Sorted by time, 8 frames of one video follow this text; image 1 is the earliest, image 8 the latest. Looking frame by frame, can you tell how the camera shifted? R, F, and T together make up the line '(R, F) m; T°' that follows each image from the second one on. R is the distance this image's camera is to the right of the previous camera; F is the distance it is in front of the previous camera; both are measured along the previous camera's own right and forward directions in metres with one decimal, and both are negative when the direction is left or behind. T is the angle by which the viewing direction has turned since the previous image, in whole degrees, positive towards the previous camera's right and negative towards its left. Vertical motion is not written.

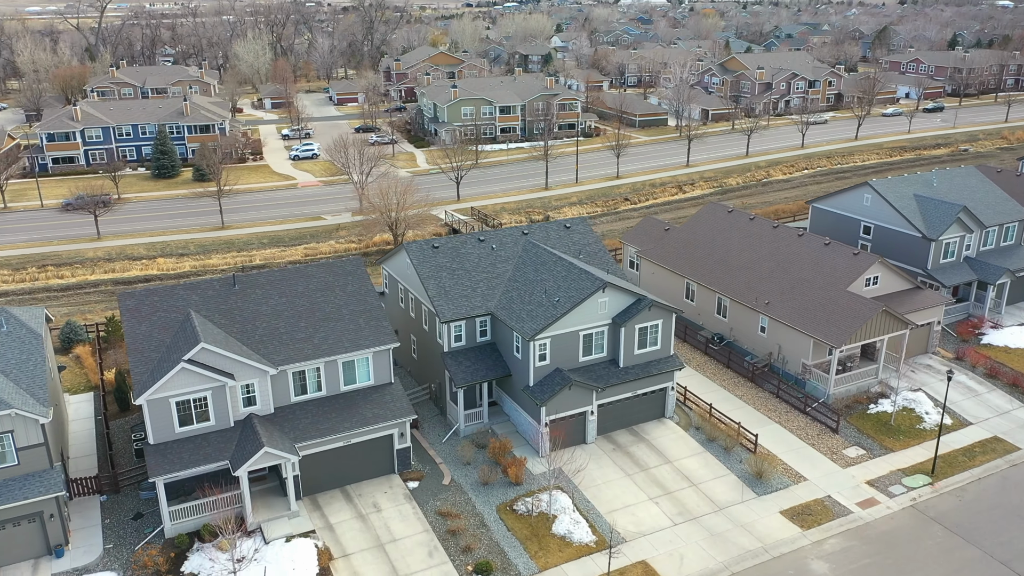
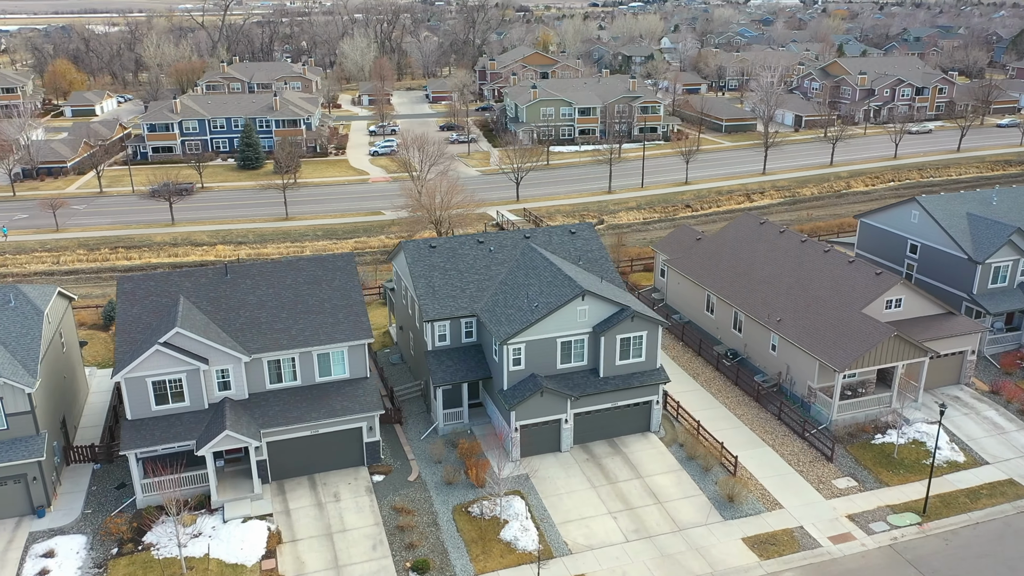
(+4.4, +0.3) m; -8°
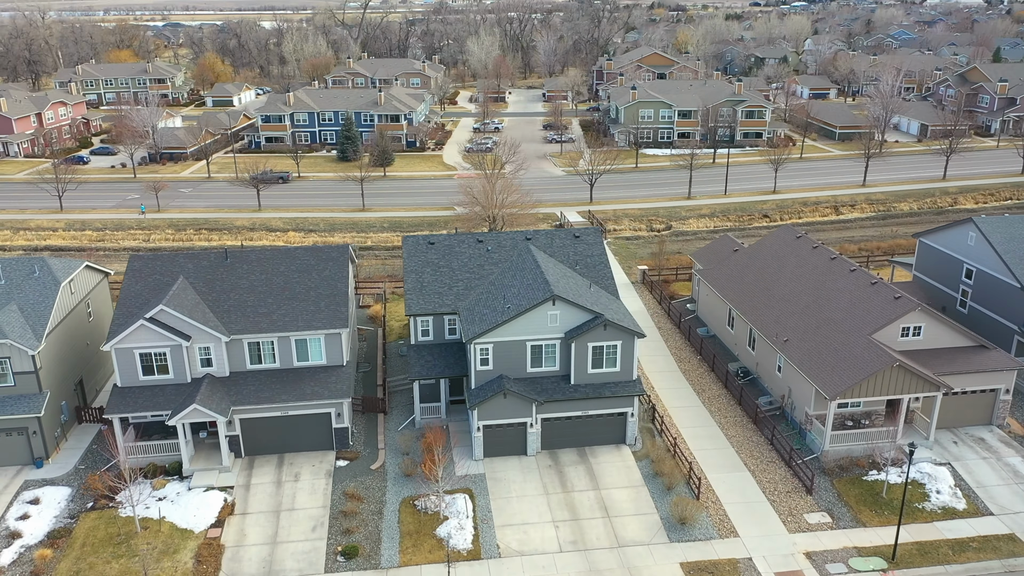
(+5.5, +0.4) m; -10°
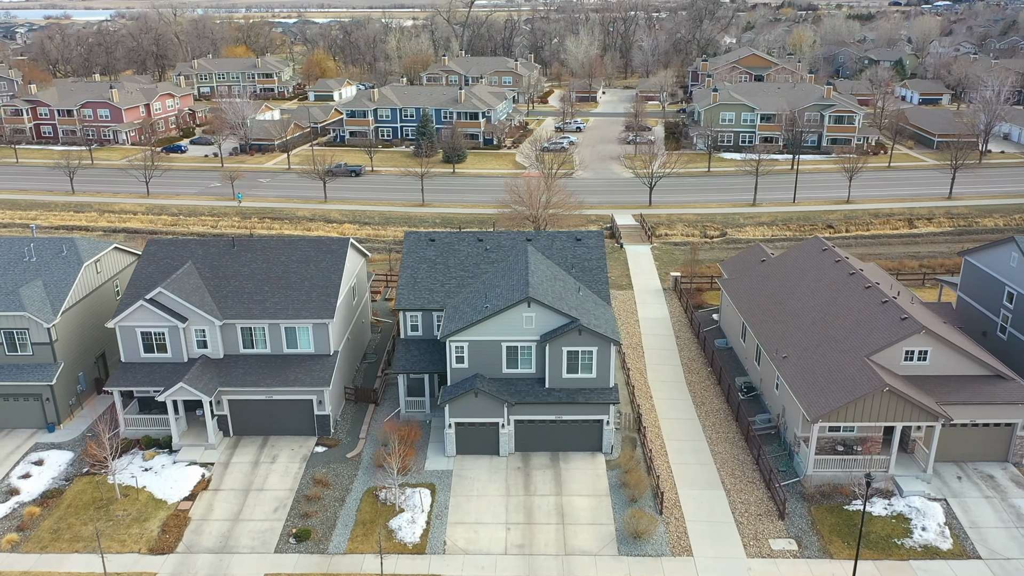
(+4.4, +0.3) m; -8°
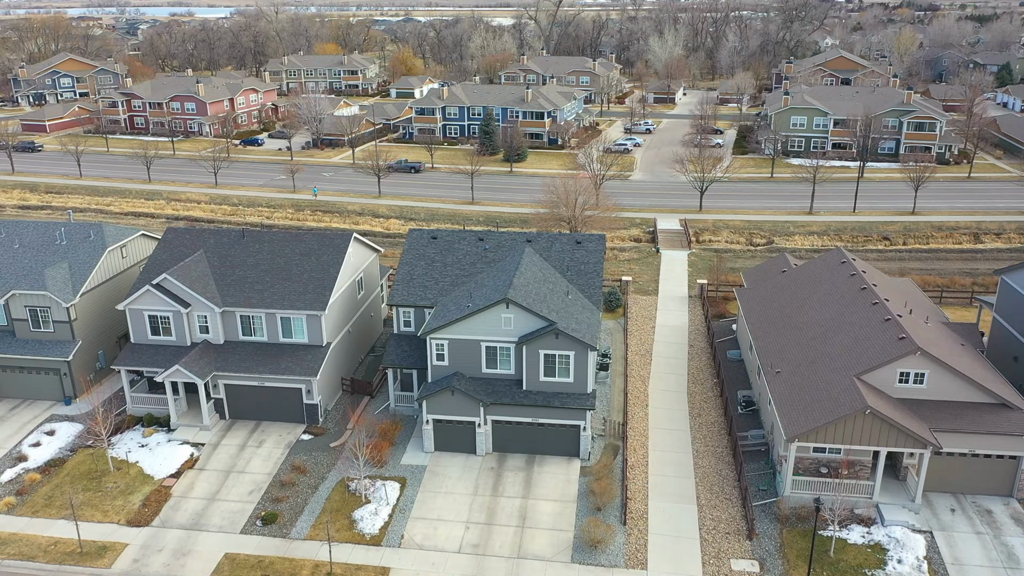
(+3.7, +0.2) m; -7°
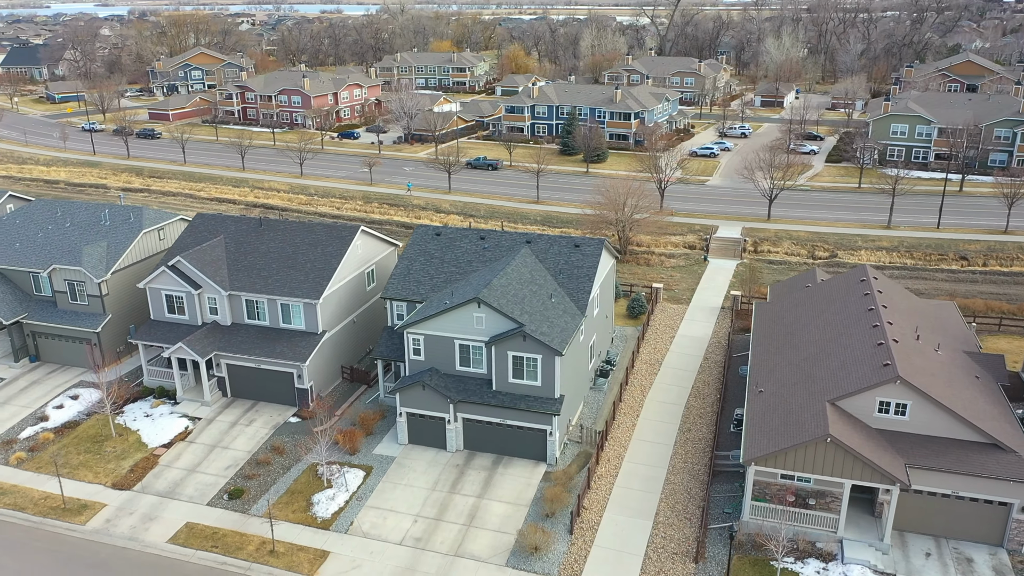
(+4.9, +0.4) m; -9°
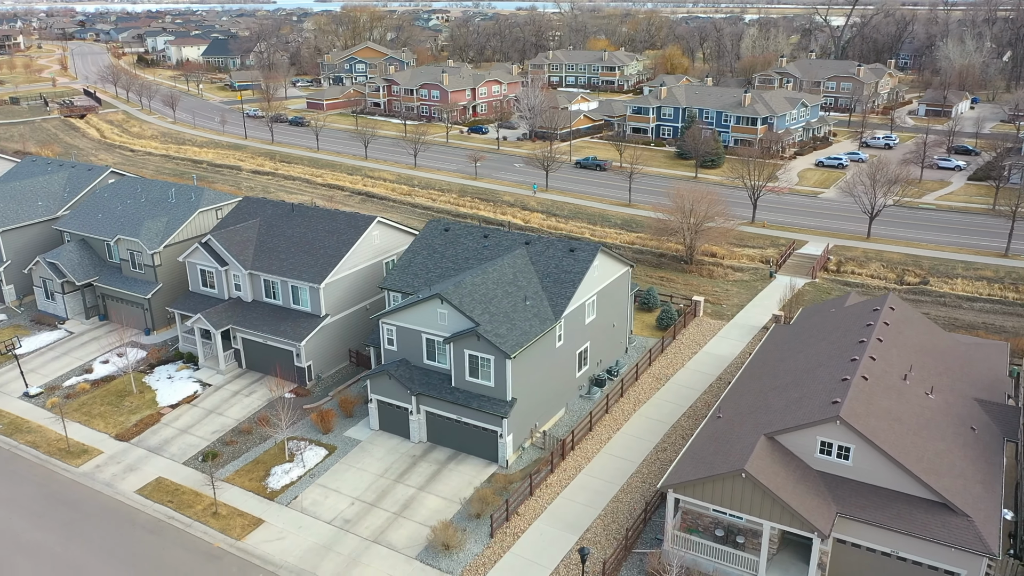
(+6.8, +0.7) m; -12°
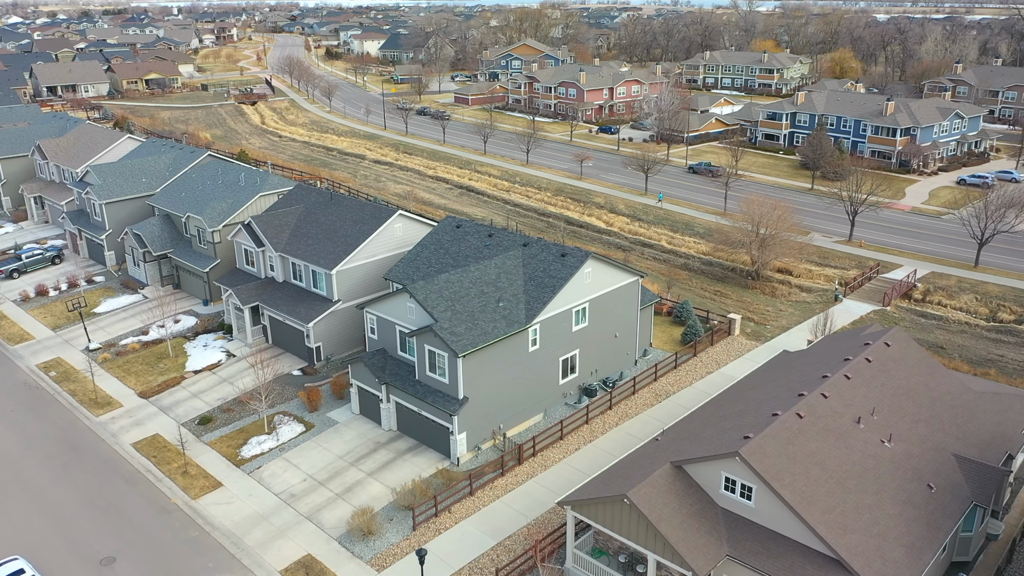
(+6.9, +0.7) m; -12°
